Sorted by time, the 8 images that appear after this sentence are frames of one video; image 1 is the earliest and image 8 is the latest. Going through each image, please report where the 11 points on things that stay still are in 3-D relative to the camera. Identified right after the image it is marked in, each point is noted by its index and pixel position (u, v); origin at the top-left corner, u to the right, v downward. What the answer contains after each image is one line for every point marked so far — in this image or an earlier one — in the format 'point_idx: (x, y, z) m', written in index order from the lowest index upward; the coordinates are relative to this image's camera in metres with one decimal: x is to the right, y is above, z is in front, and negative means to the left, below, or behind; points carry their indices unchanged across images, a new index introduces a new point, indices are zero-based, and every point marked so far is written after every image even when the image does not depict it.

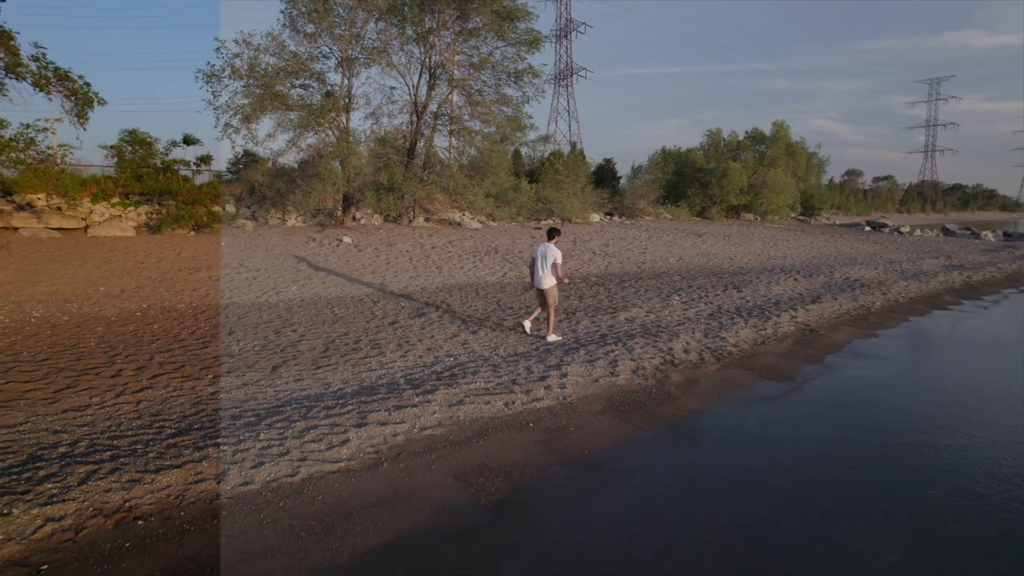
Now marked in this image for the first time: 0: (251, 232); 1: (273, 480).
0: (-6.2, +1.3, +14.5) m
1: (-1.6, -1.3, +4.1) m
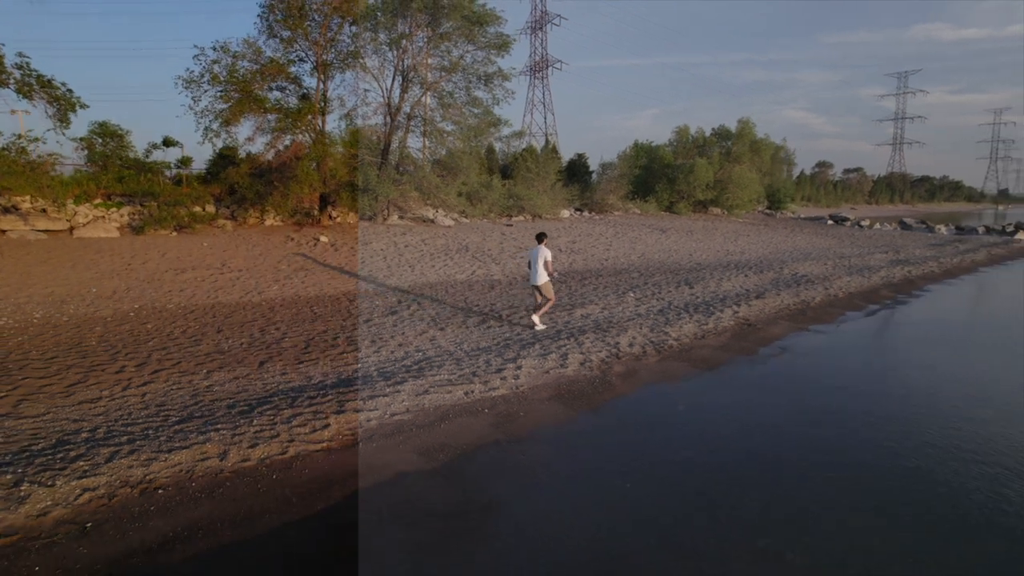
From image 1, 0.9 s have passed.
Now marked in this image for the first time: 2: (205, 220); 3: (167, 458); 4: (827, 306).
0: (-7.0, +1.4, +15.1) m
1: (-1.9, -1.3, +4.9) m
2: (-7.6, +1.7, +15.1) m
3: (-2.6, -1.3, +4.7) m
4: (+6.6, -0.4, +12.6) m
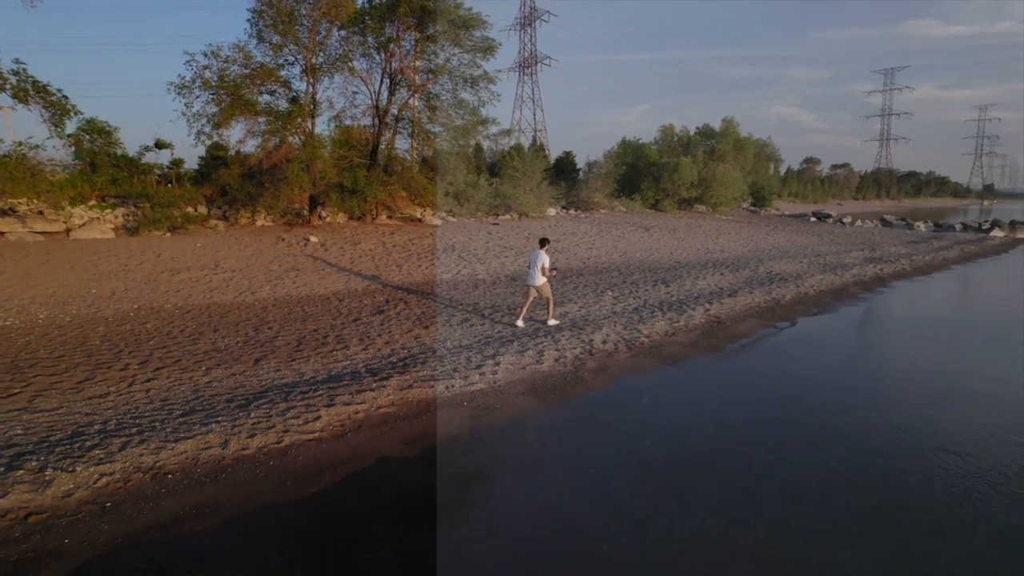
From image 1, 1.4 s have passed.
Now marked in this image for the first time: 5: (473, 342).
0: (-7.3, +1.4, +15.5) m
1: (-2.2, -1.4, +5.4) m
2: (-8.0, +1.7, +15.5) m
3: (-2.9, -1.4, +5.2) m
4: (+6.2, -0.3, +13.3) m
5: (-0.6, -0.8, +8.7) m
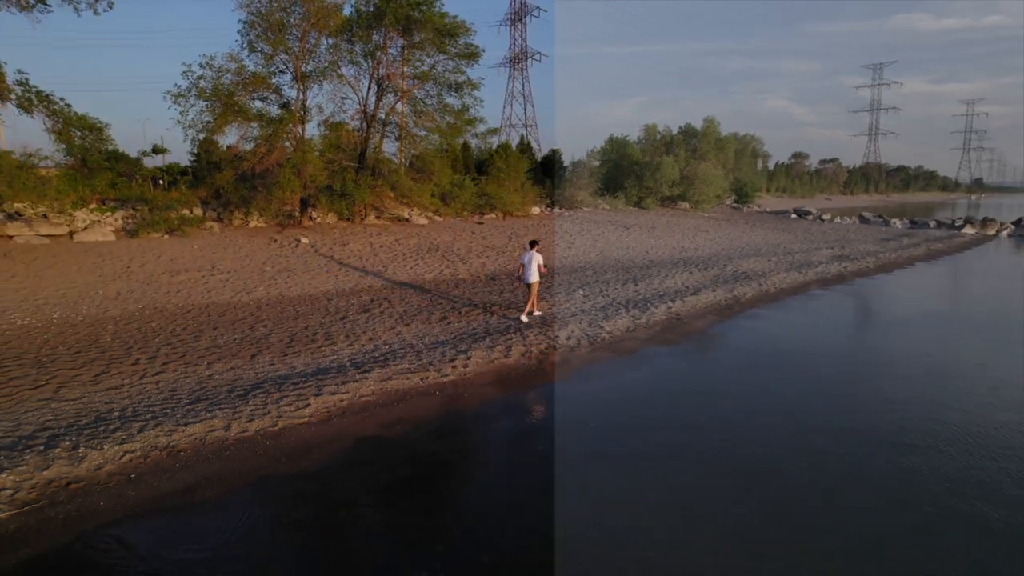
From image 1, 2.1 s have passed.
0: (-7.9, +1.4, +16.3) m
1: (-2.6, -1.4, +6.3) m
2: (-8.5, +1.7, +16.3) m
3: (-3.3, -1.4, +6.1) m
4: (+5.7, -0.3, +14.3) m
5: (-1.0, -0.8, +9.7) m
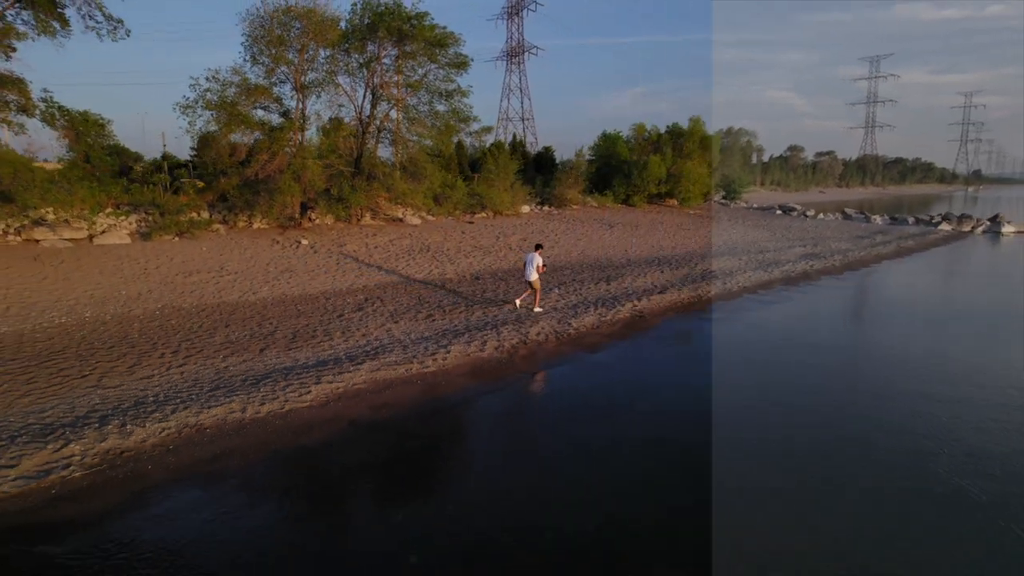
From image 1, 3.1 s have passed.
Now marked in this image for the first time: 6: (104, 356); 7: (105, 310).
0: (-8.3, +1.5, +17.6) m
1: (-3.0, -1.5, +7.6) m
2: (-8.9, +1.8, +17.6) m
3: (-3.7, -1.5, +7.4) m
4: (+5.3, -0.3, +15.6) m
5: (-1.4, -0.8, +11.0) m
6: (-6.1, -1.0, +9.0) m
7: (-7.5, -0.4, +11.1) m
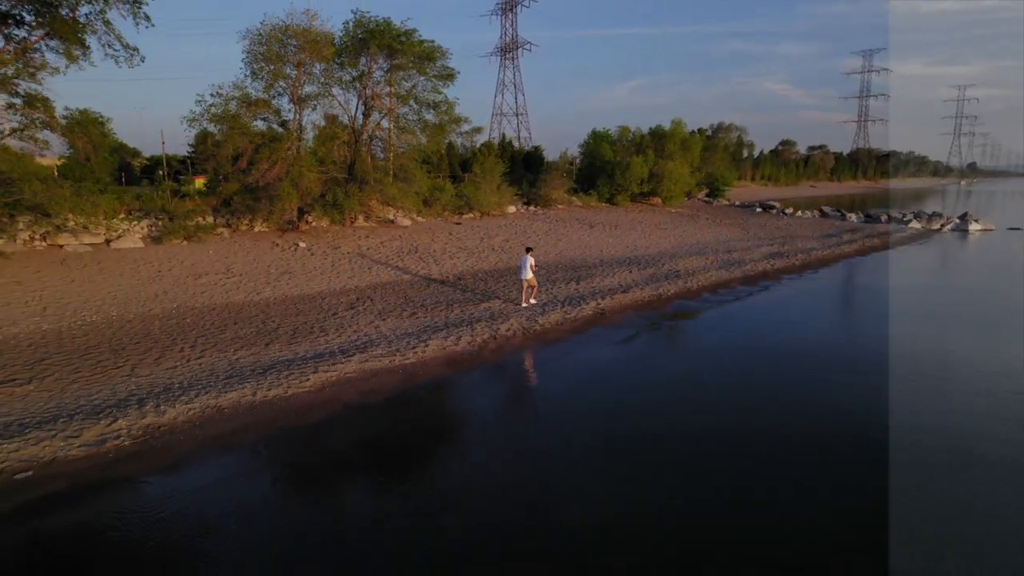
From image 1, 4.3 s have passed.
0: (-8.9, +1.5, +19.1) m
1: (-3.6, -1.6, +9.2) m
2: (-9.6, +1.8, +19.1) m
3: (-4.3, -1.6, +9.0) m
4: (+4.7, -0.3, +17.2) m
5: (-2.0, -0.9, +12.6) m
6: (-6.6, -1.1, +10.6) m
7: (-8.0, -0.4, +12.7) m
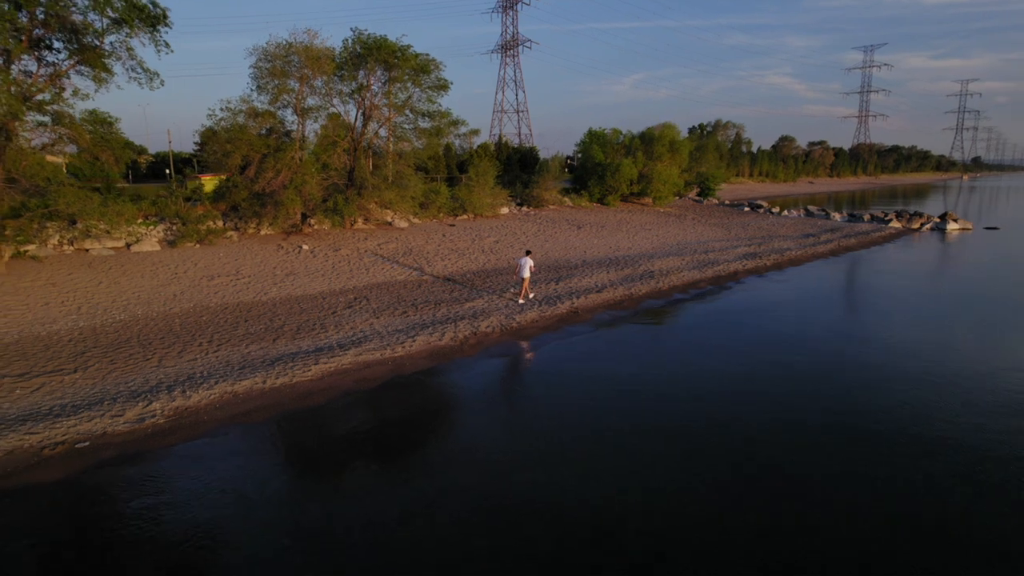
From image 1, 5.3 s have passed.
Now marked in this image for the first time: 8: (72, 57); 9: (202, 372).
0: (-9.4, +1.6, +20.8) m
1: (-4.1, -1.7, +10.9) m
2: (-10.0, +1.9, +20.7) m
3: (-4.8, -1.7, +10.7) m
4: (+4.2, -0.3, +18.8) m
5: (-2.5, -0.9, +14.2) m
6: (-7.1, -1.1, +12.3) m
7: (-8.5, -0.5, +14.4) m
8: (-11.4, +6.0, +15.7) m
9: (-5.6, -1.5, +11.0) m
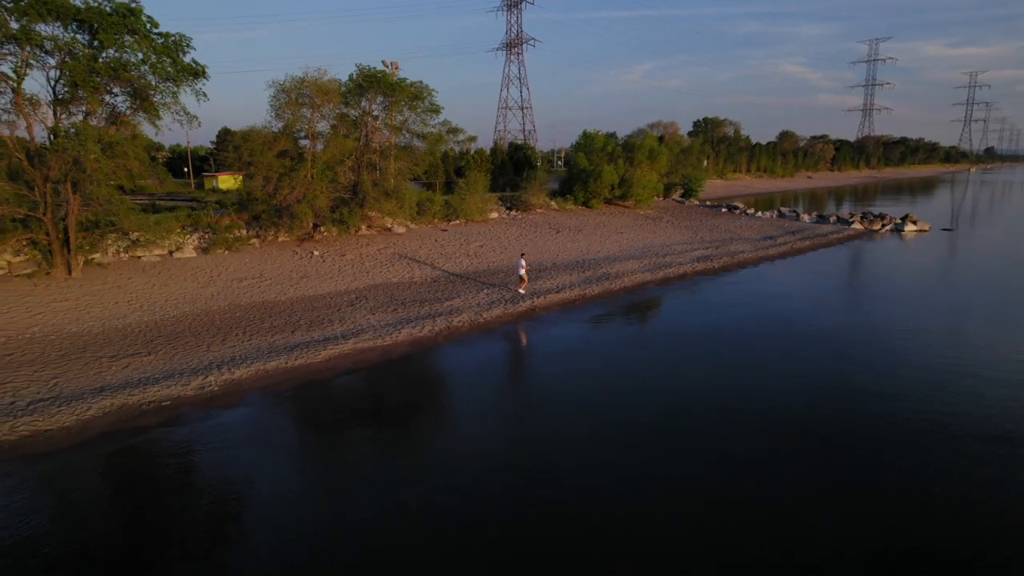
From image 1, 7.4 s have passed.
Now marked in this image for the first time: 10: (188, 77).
0: (-10.3, +1.6, +24.7) m
1: (-5.1, -1.8, +14.8) m
2: (-10.9, +1.9, +24.7) m
3: (-5.8, -1.8, +14.6) m
4: (+3.2, -0.3, +22.6) m
5: (-3.5, -1.0, +18.1) m
6: (-8.2, -1.3, +16.3) m
7: (-9.5, -0.5, +18.4) m
8: (-12.4, +6.0, +19.6) m
9: (-6.7, -1.7, +15.0) m
10: (-10.7, +6.9, +20.0) m
